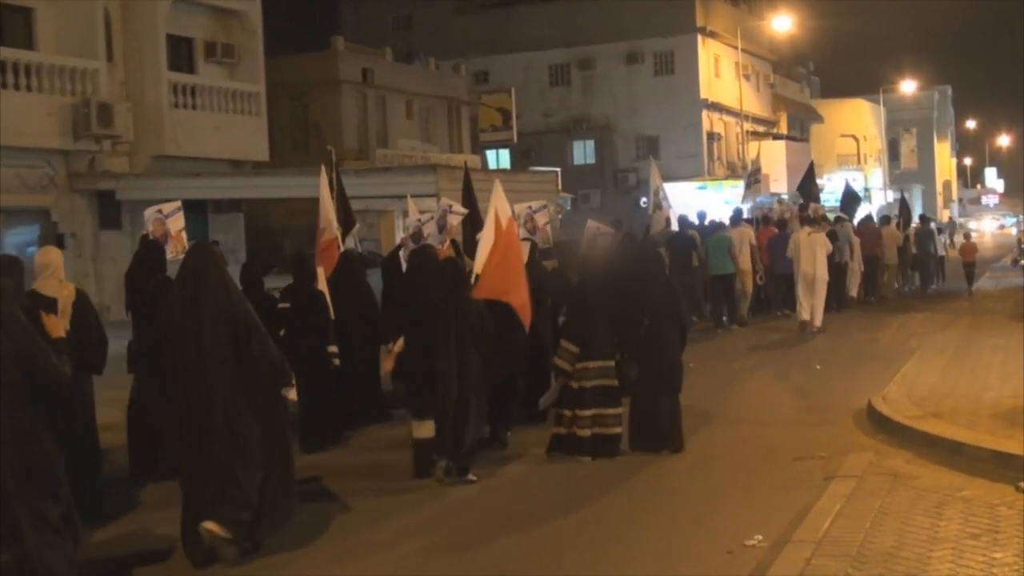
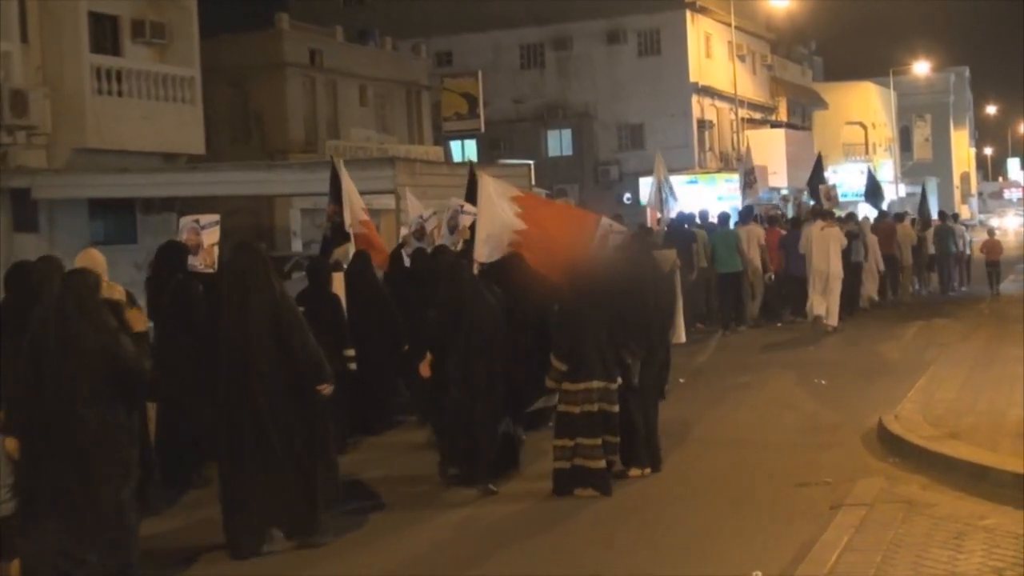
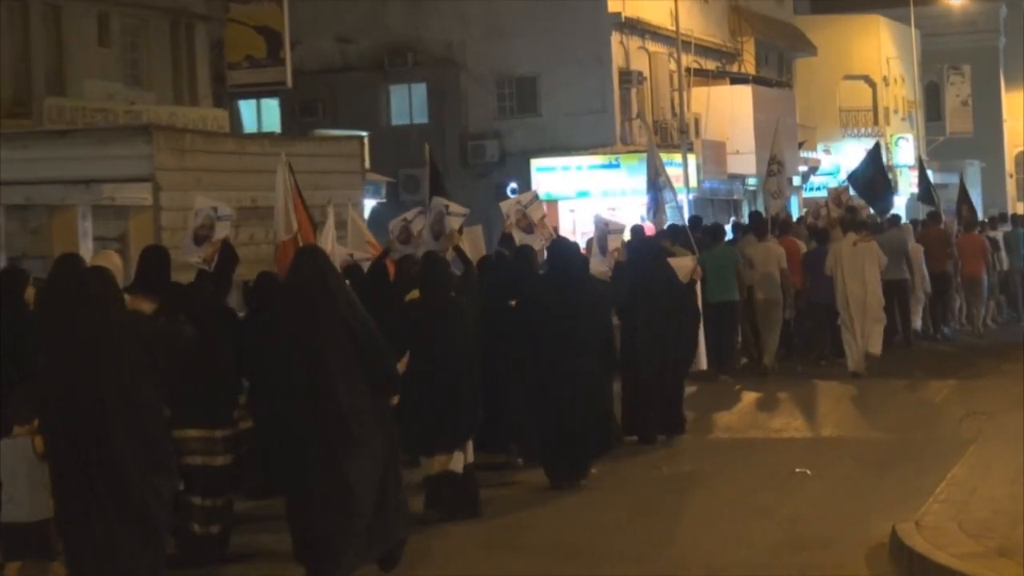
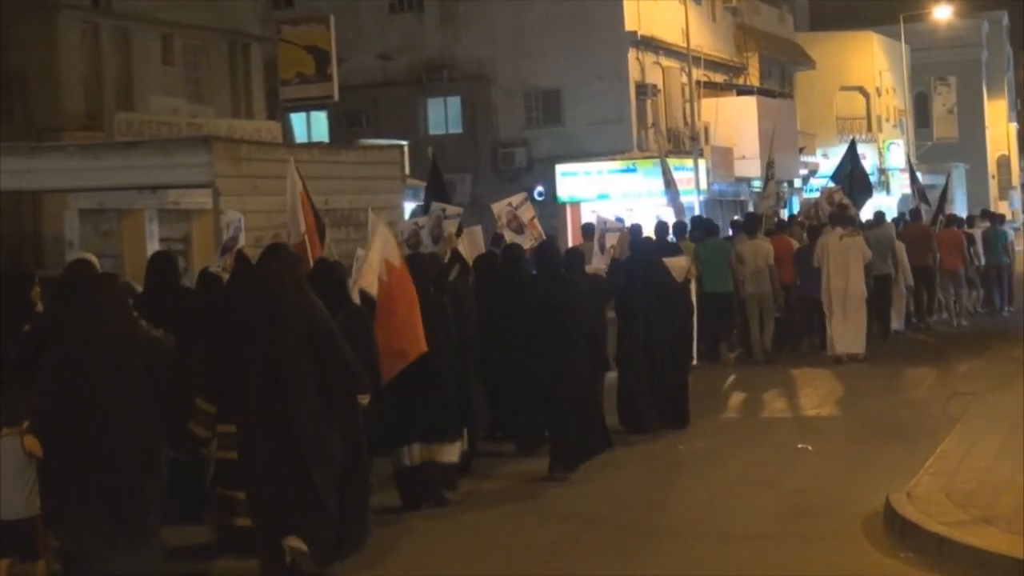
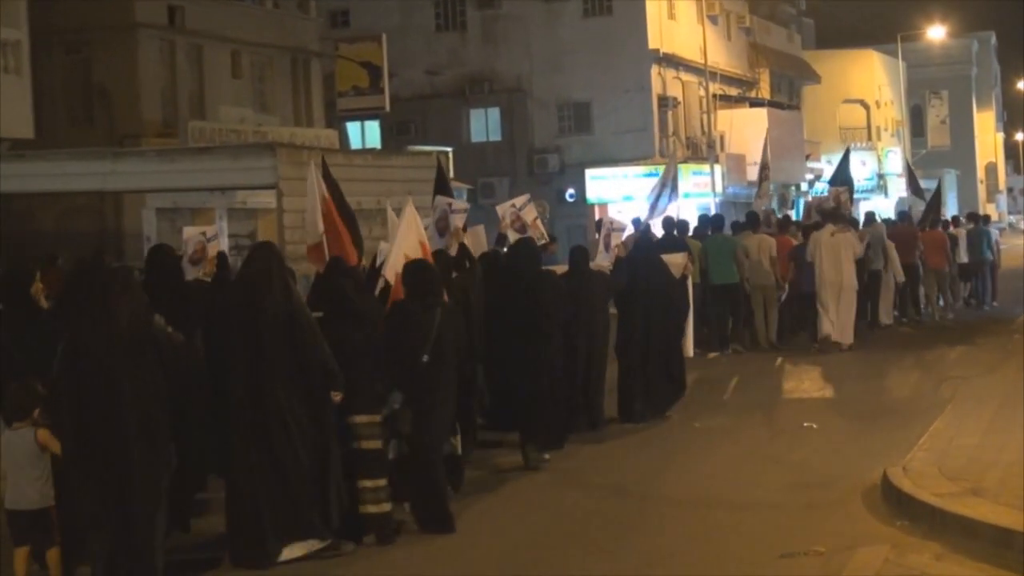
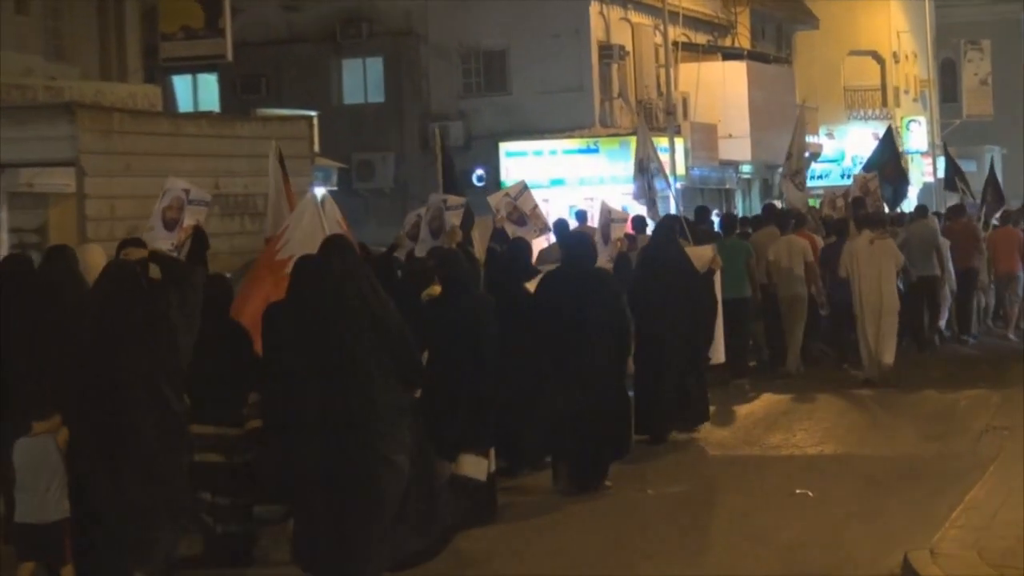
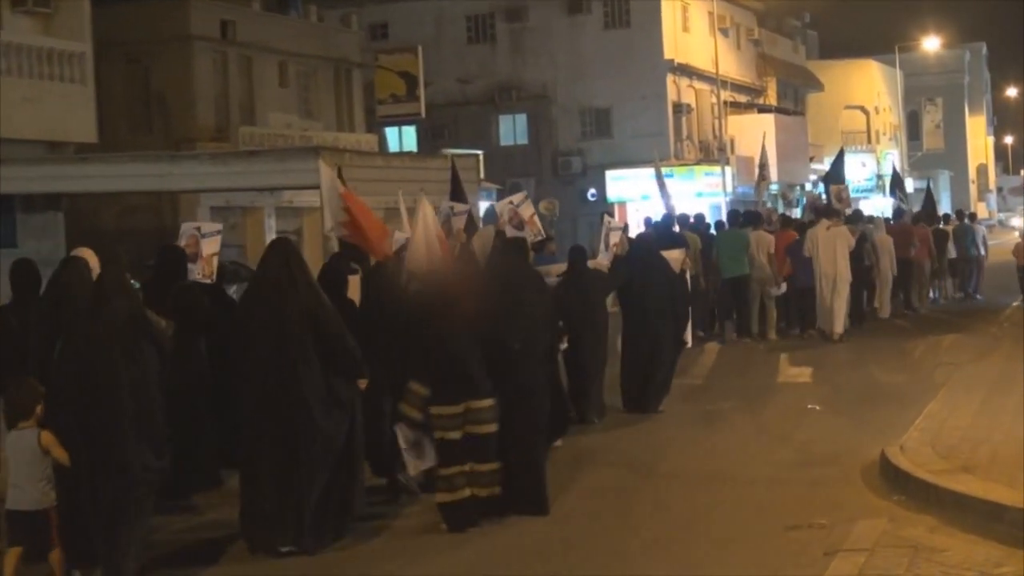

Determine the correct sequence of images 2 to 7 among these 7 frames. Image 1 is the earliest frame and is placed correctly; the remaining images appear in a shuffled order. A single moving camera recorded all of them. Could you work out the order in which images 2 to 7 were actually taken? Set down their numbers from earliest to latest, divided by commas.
2, 7, 5, 4, 3, 6
